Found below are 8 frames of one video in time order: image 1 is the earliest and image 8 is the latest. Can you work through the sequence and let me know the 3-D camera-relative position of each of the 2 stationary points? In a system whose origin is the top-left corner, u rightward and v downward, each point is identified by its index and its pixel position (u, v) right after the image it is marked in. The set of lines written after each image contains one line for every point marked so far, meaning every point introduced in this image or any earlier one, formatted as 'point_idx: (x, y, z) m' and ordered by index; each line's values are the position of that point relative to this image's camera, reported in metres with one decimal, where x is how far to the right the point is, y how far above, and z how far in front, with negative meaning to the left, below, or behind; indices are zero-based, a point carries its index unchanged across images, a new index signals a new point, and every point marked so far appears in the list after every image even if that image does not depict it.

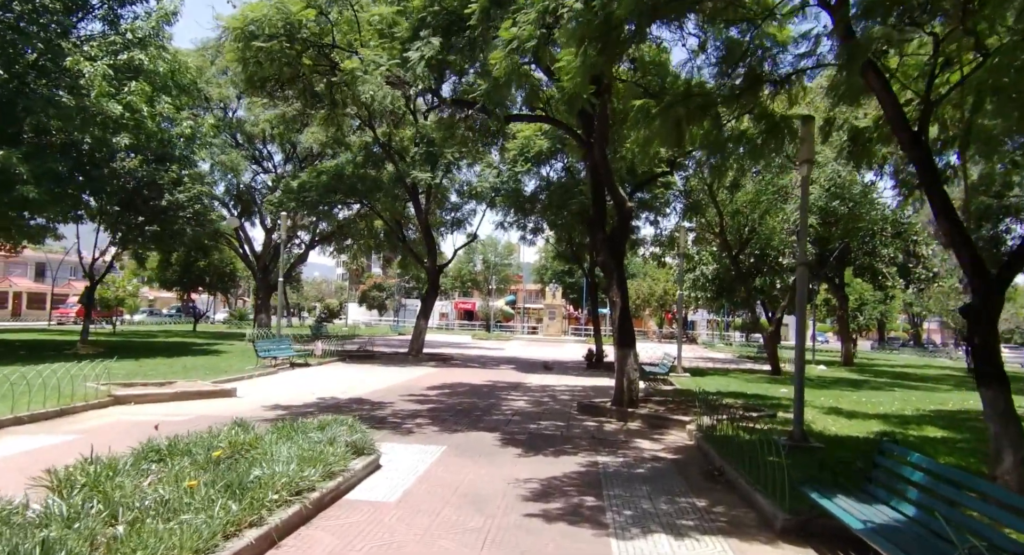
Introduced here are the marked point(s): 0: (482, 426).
0: (-0.5, -2.4, +9.9) m
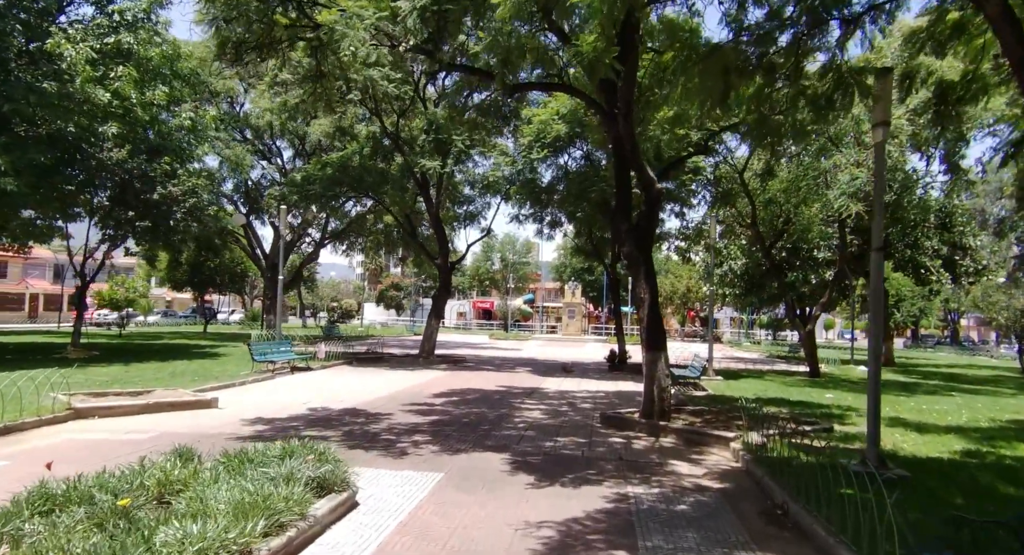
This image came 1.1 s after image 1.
0: (-0.3, -2.3, +8.5) m
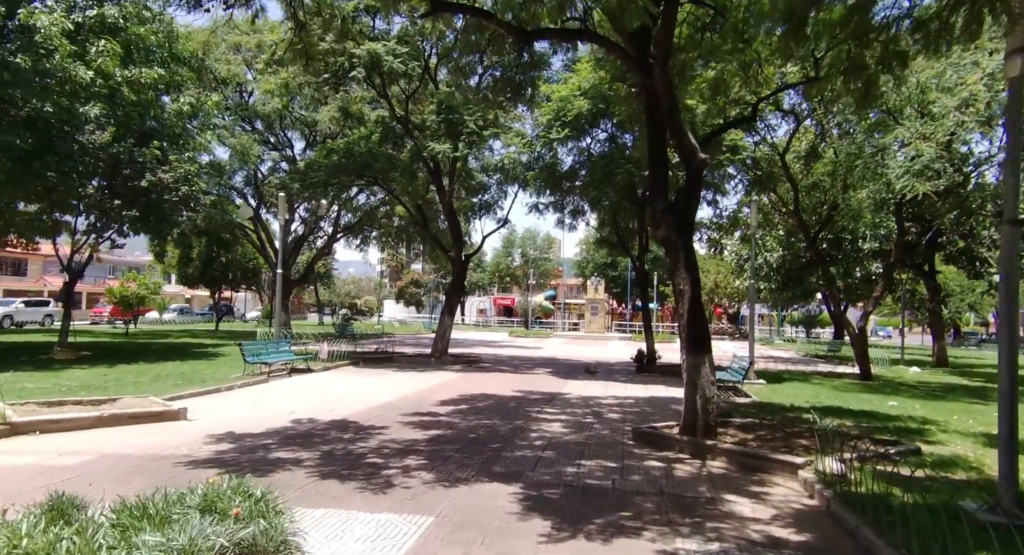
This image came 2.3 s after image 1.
0: (-0.2, -2.2, +6.9) m
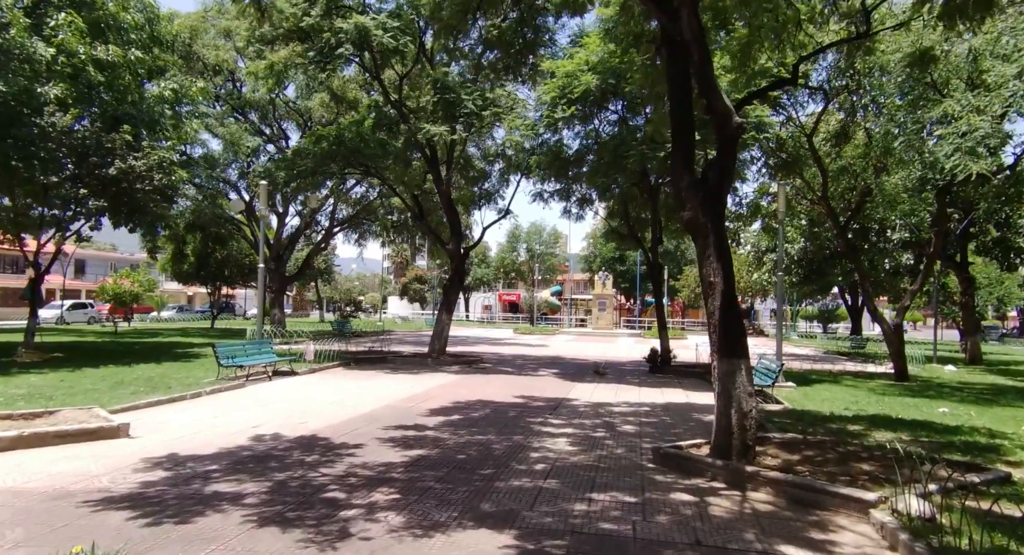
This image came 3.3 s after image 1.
0: (-0.2, -2.1, +5.5) m
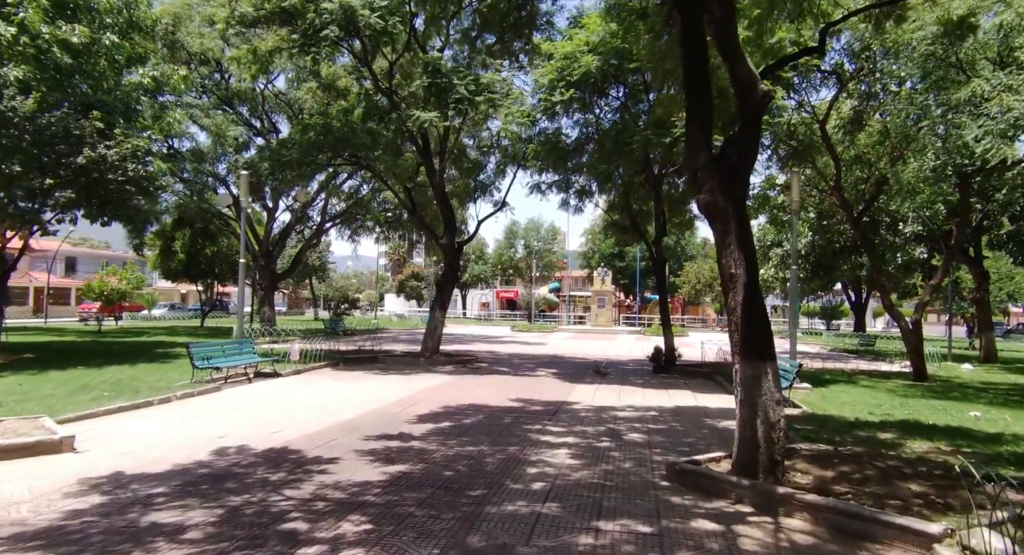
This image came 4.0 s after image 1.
0: (-0.3, -2.0, +4.6) m
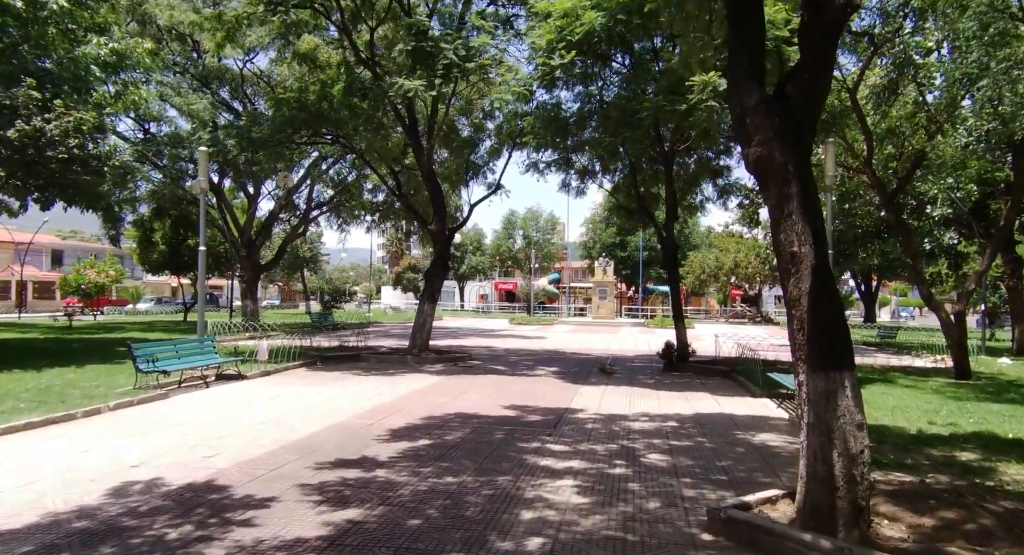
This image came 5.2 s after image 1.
0: (-0.4, -1.9, +2.9) m
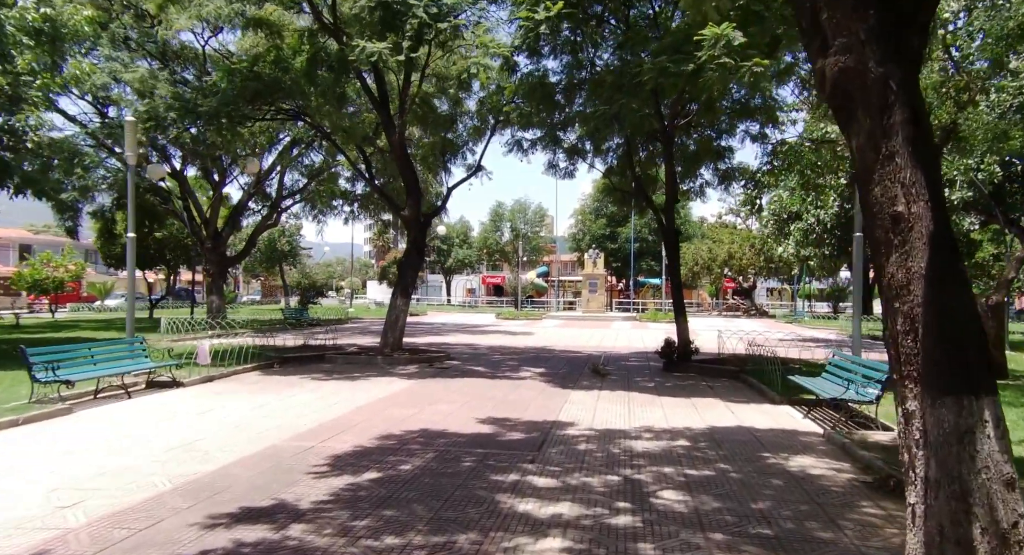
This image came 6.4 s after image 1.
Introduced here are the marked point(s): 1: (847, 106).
0: (-0.6, -1.8, +1.2) m
1: (+1.8, +0.9, +3.3) m
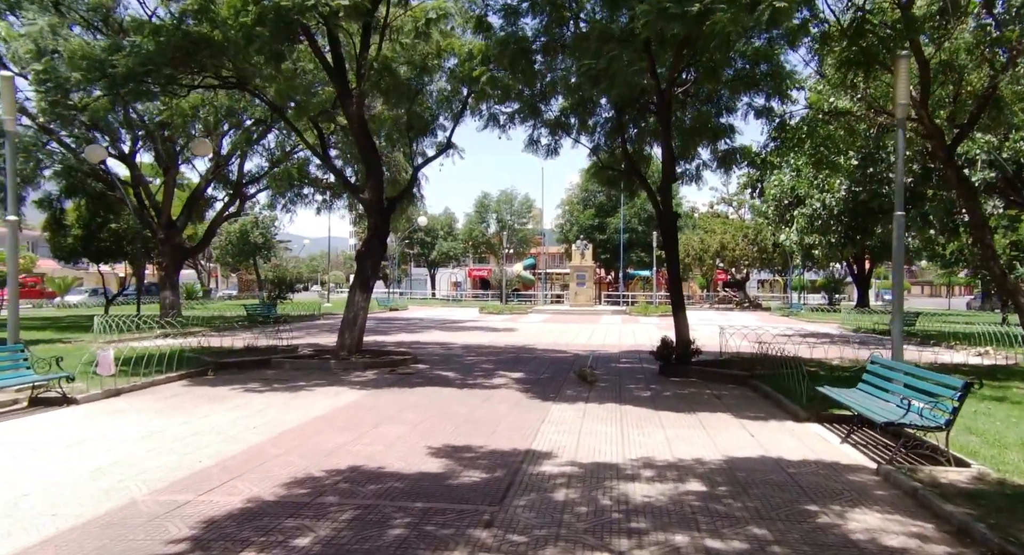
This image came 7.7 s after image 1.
0: (-0.9, -1.7, -0.7) m
1: (+1.5, +1.0, +1.4) m
